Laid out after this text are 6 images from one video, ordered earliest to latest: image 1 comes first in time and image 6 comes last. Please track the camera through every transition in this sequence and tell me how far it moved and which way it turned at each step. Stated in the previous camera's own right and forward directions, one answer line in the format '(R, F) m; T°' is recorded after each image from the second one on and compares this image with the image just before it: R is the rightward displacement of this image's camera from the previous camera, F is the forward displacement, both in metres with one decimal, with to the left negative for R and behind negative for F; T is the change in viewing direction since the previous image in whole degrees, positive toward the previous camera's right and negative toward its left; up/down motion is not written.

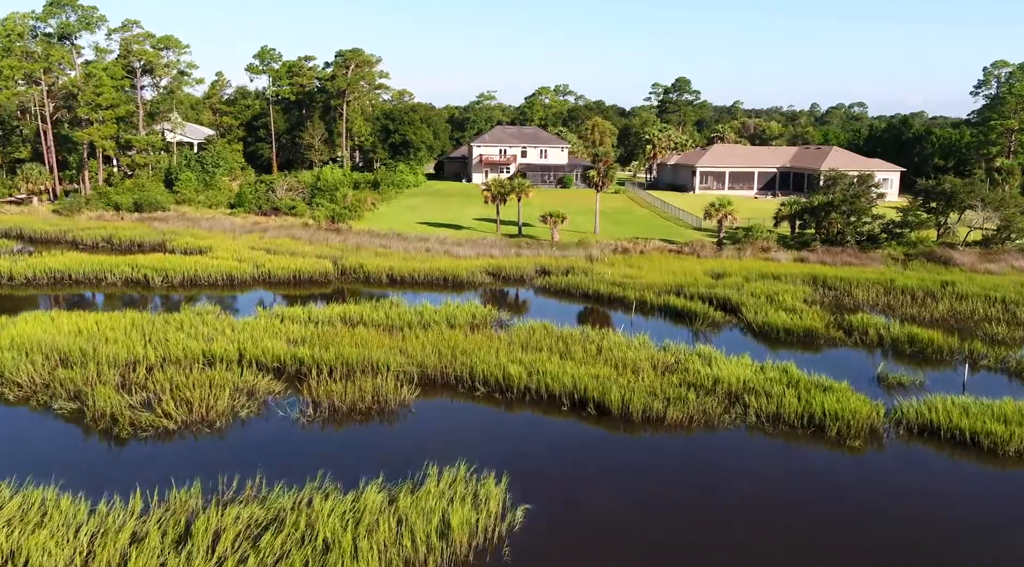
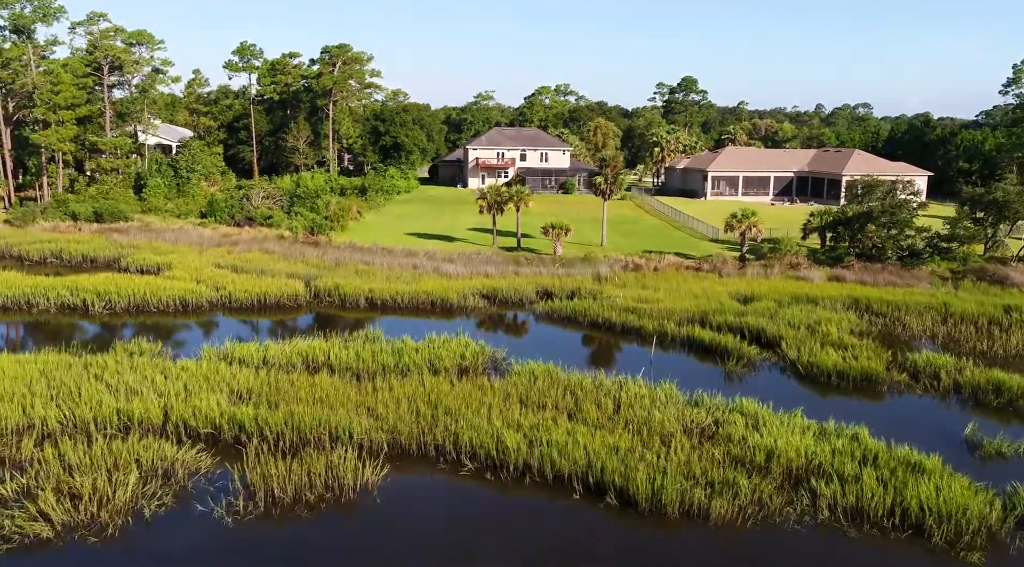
(+0.1, +4.3) m; 0°
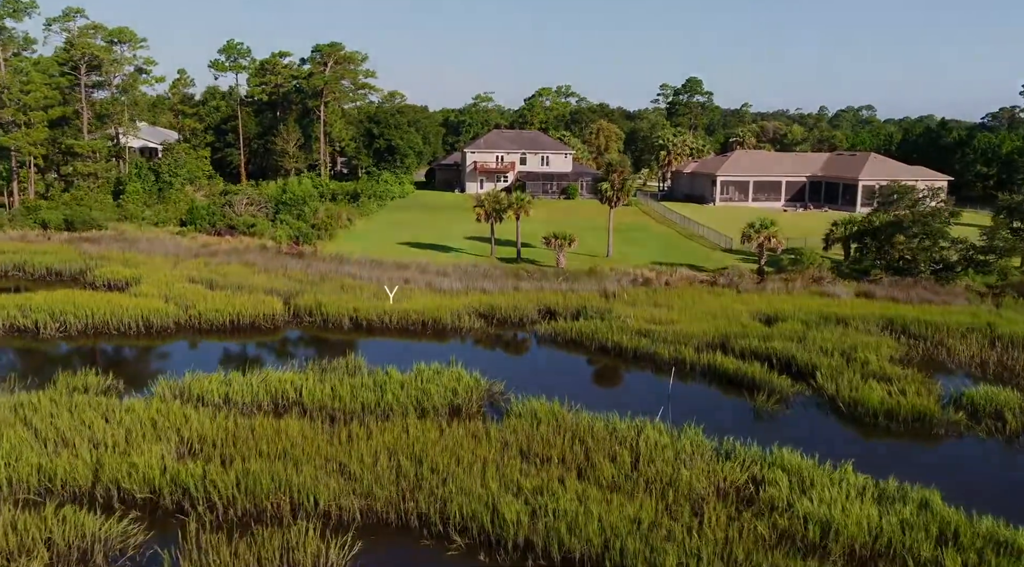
(0.0, +2.7) m; 0°
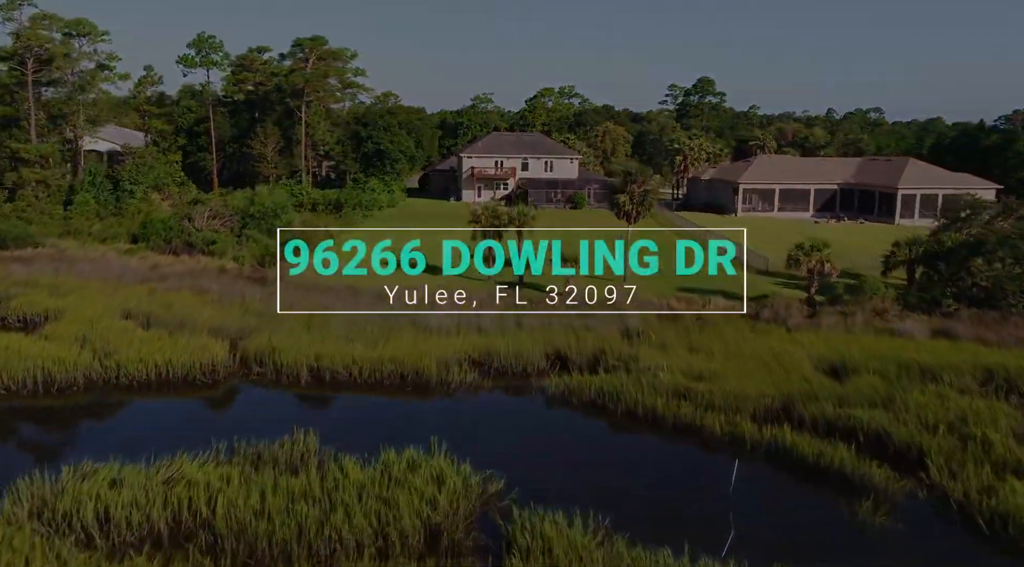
(0.0, +5.5) m; 0°
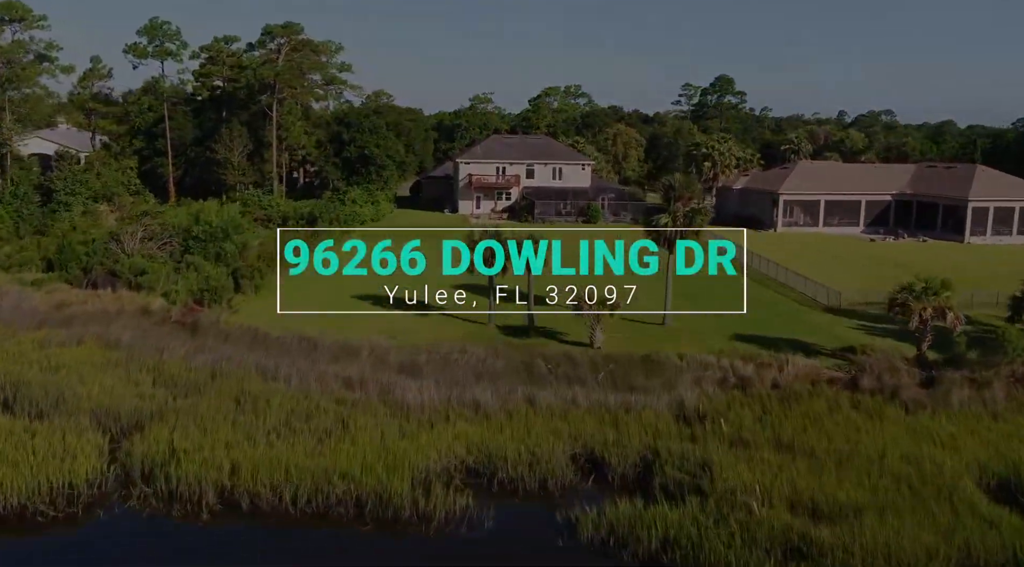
(-0.2, +7.2) m; 0°
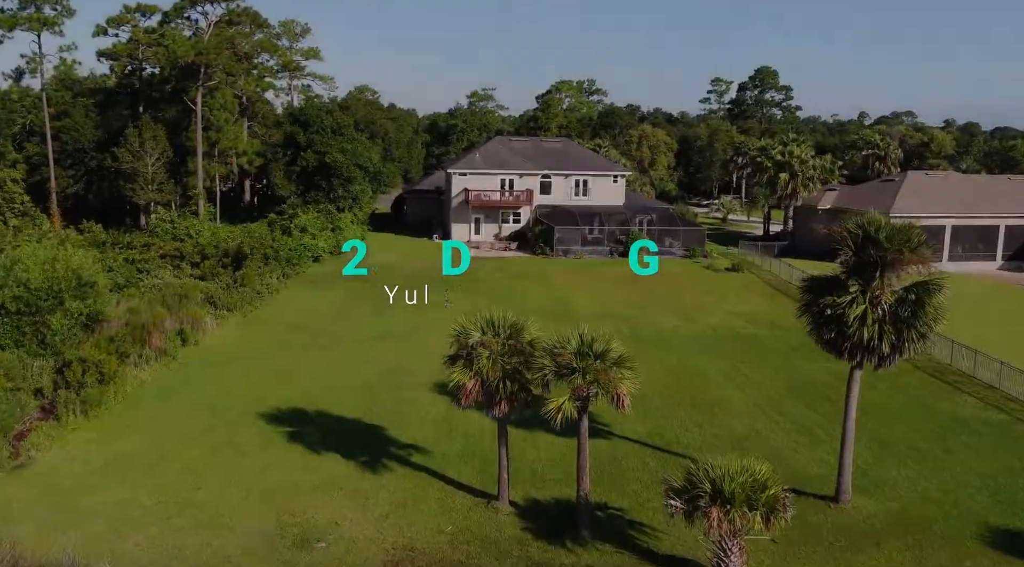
(-0.5, +12.3) m; 0°
